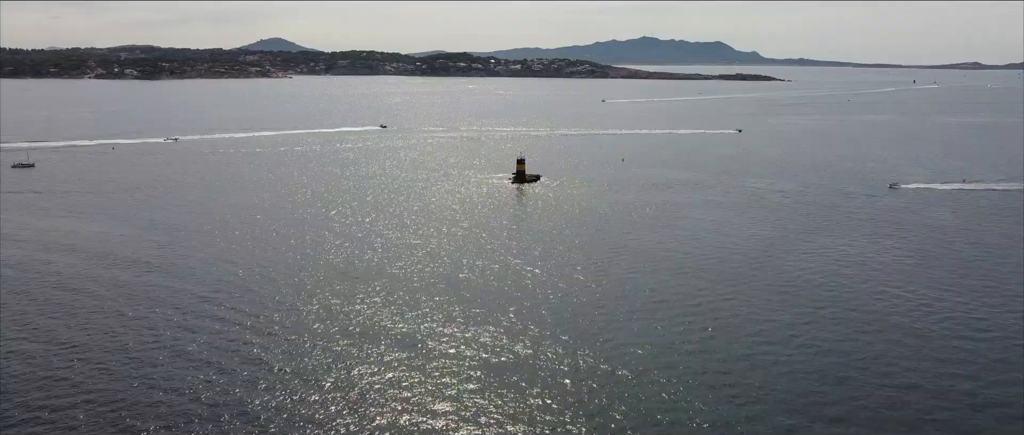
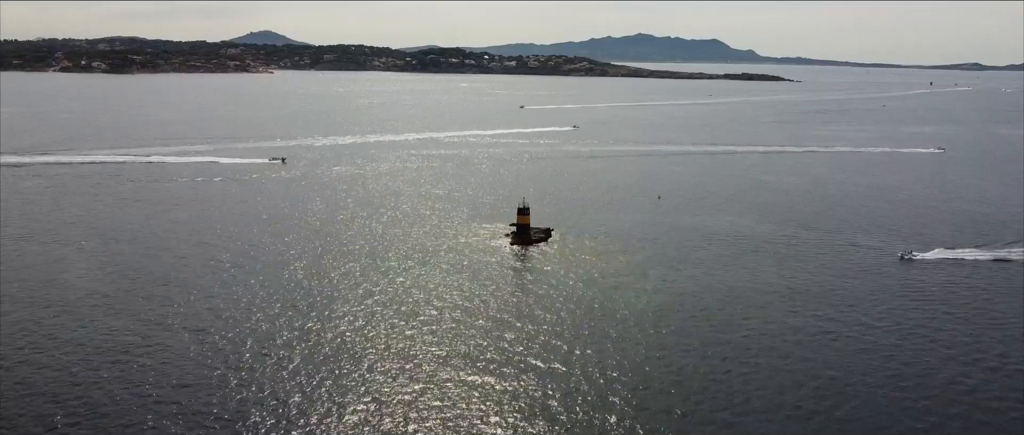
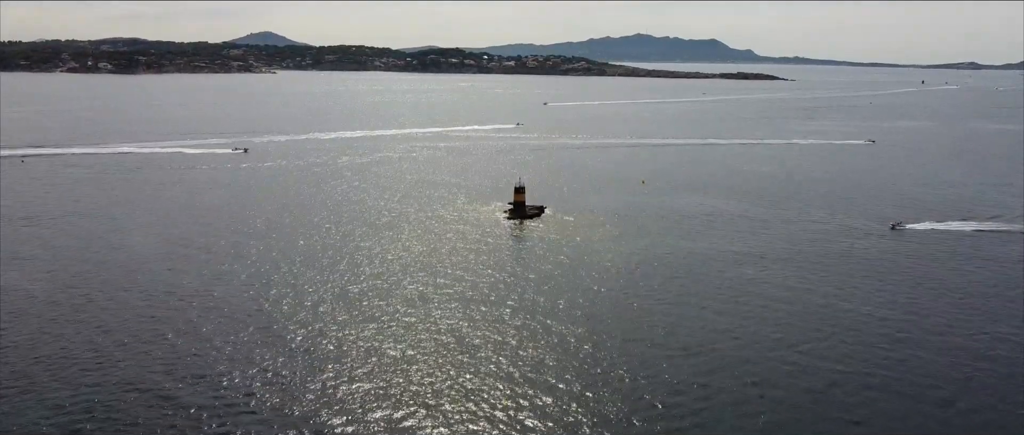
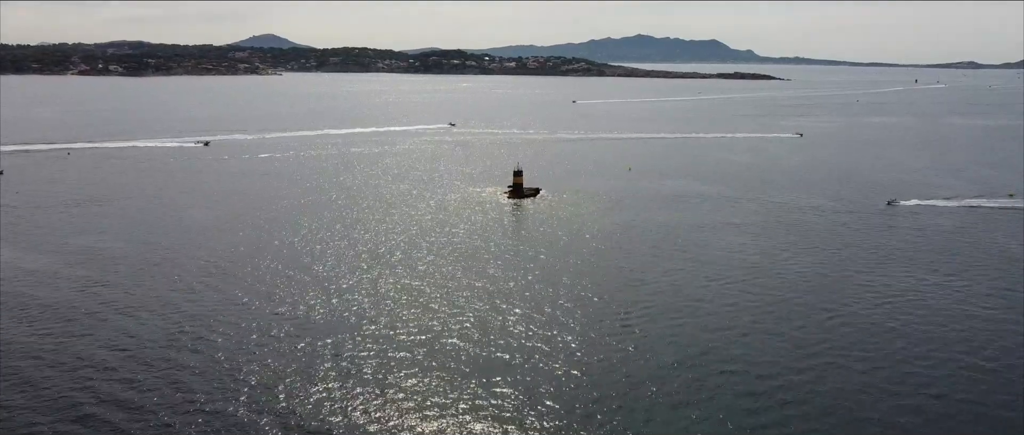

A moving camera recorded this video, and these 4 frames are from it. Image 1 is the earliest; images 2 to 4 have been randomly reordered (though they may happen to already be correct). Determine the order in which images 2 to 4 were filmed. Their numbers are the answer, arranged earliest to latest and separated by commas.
4, 3, 2
